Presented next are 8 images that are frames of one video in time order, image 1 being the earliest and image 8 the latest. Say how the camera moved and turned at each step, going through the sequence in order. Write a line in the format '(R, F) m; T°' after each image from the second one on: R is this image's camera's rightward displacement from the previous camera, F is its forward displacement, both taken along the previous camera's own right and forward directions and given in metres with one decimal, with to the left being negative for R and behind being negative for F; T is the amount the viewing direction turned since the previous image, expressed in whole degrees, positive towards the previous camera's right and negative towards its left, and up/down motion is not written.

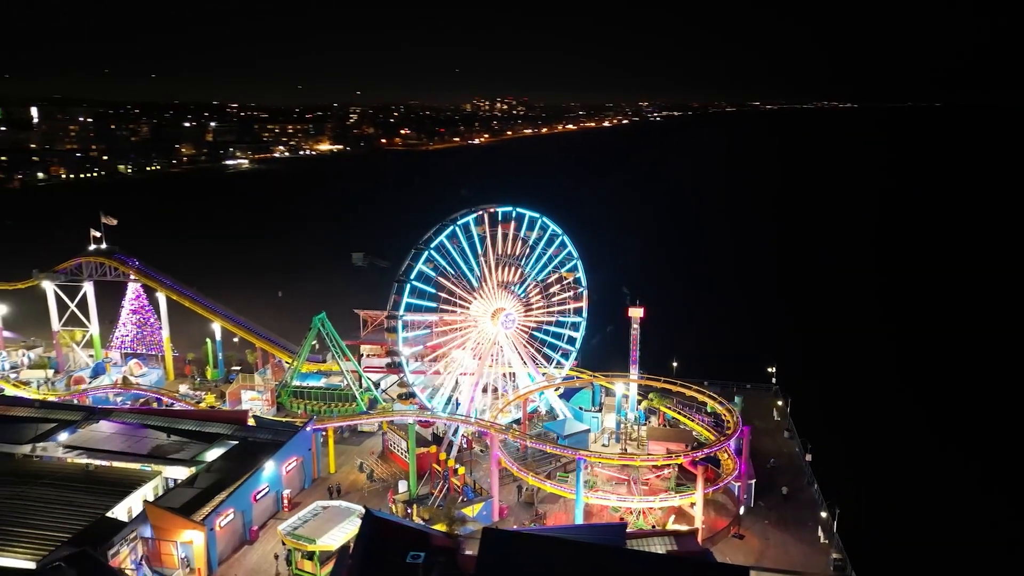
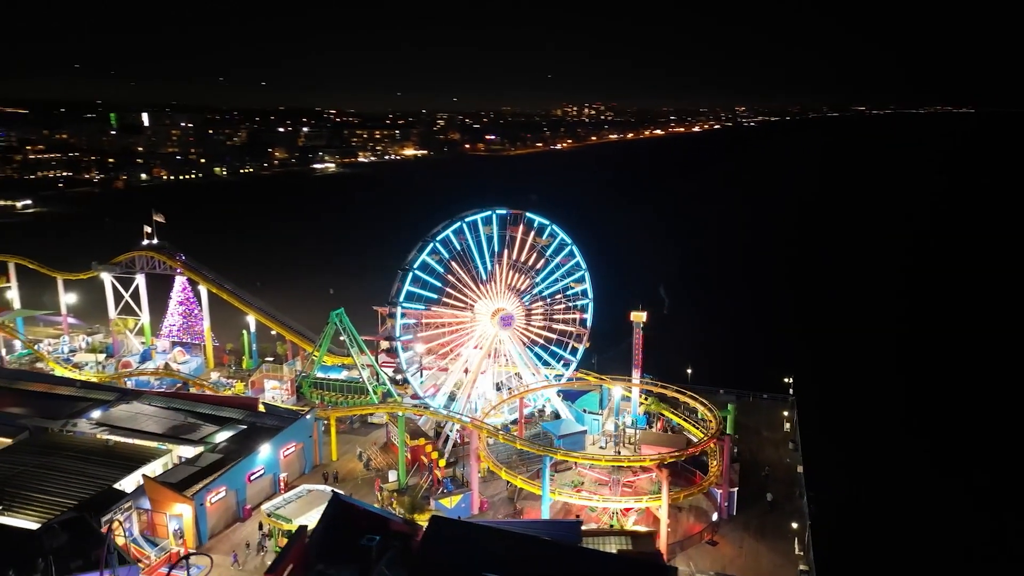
(+2.4, -0.3) m; -6°
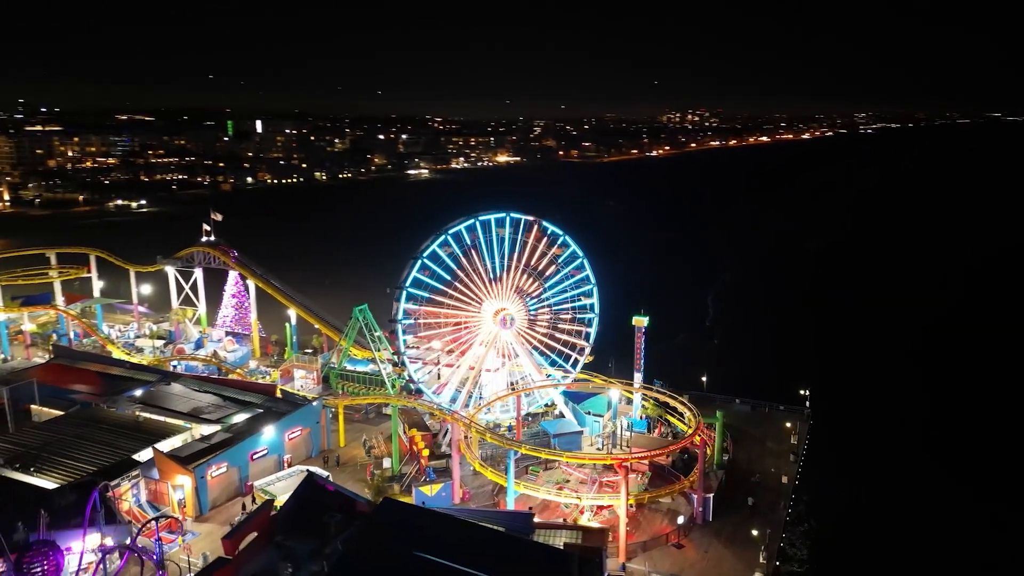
(+2.8, -0.4) m; -7°
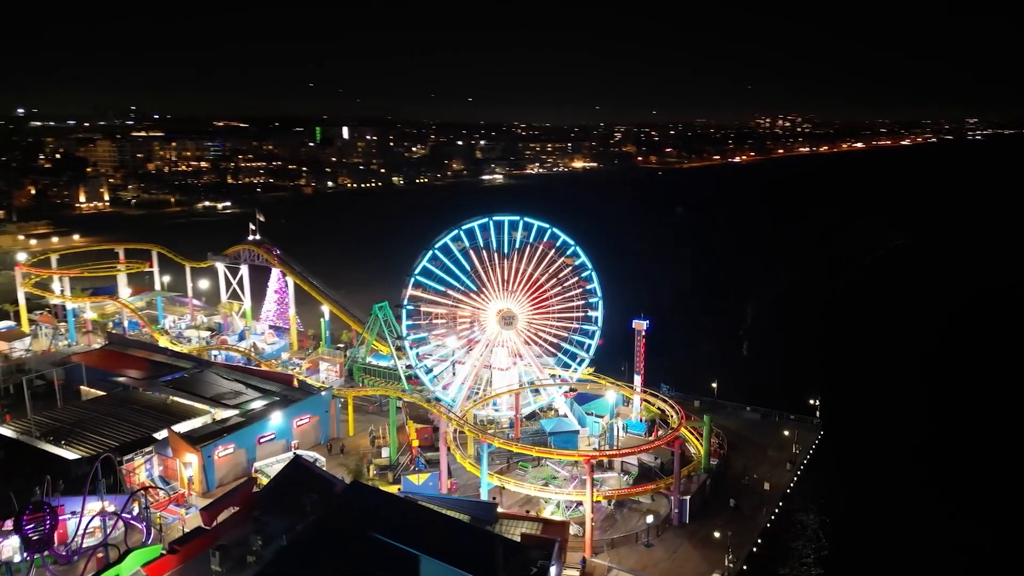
(+2.4, -0.5) m; -6°
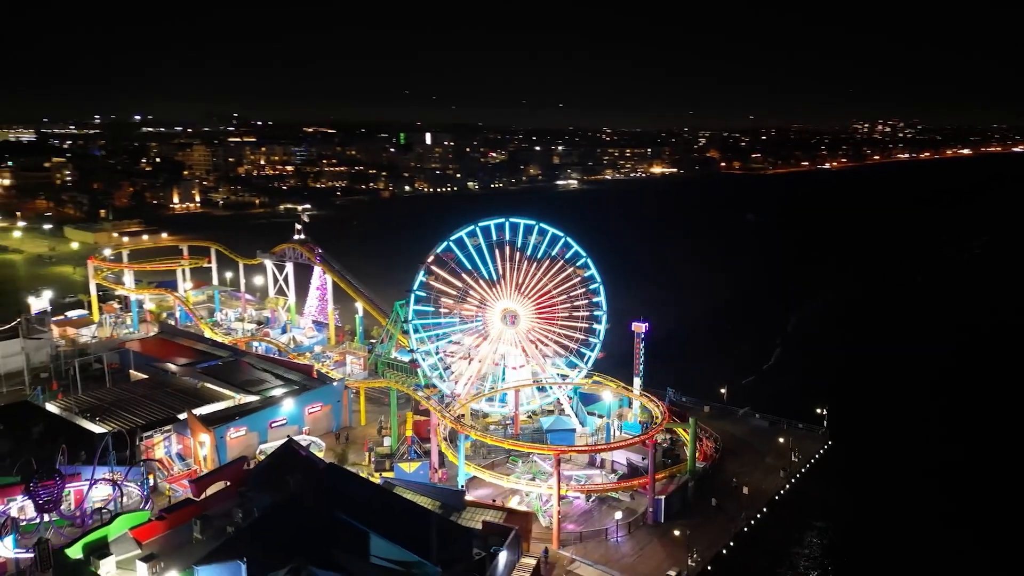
(+2.5, -0.5) m; -6°
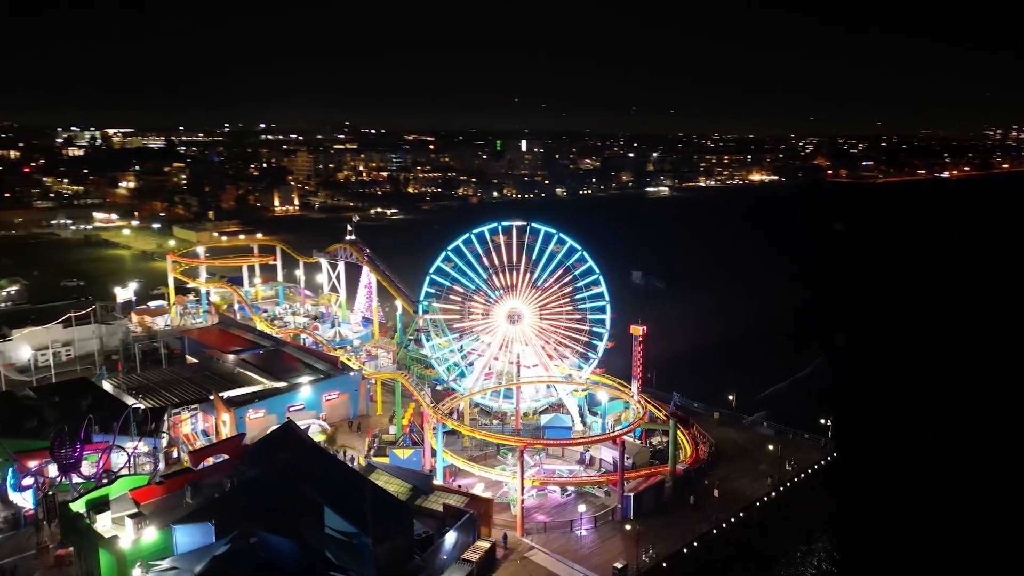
(+3.1, -0.7) m; -8°
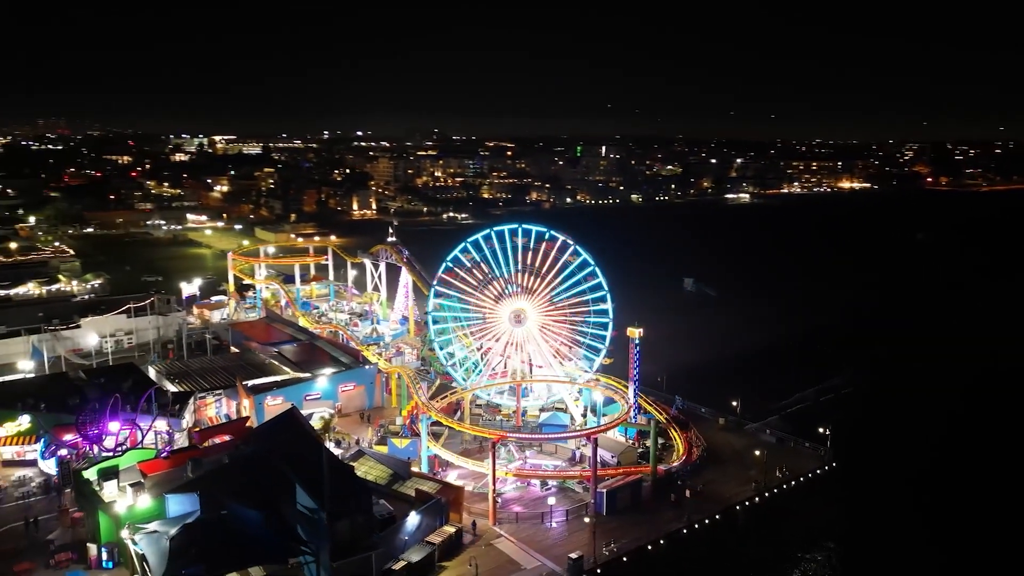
(+2.7, -0.6) m; -6°
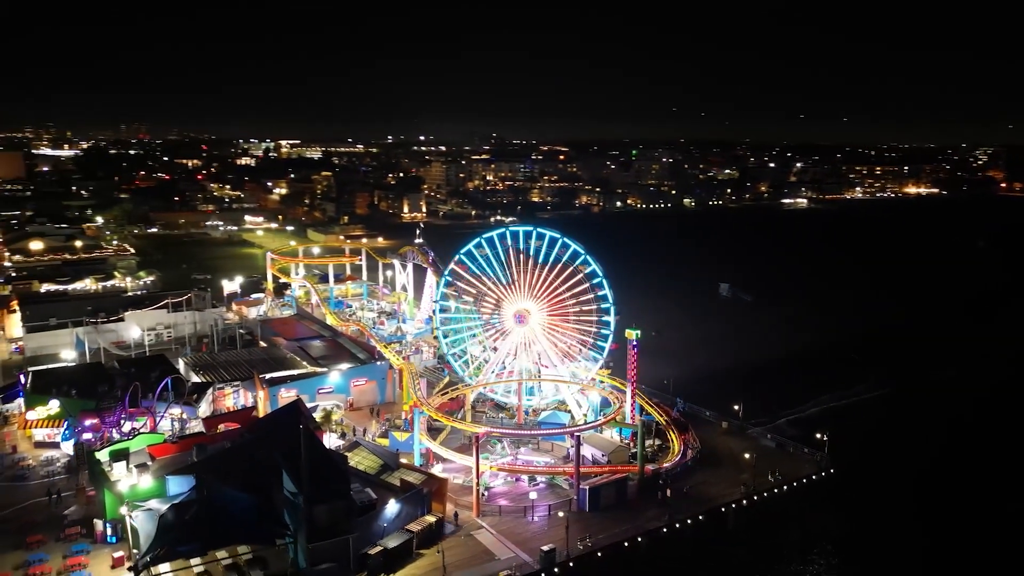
(+1.8, -0.5) m; -4°
